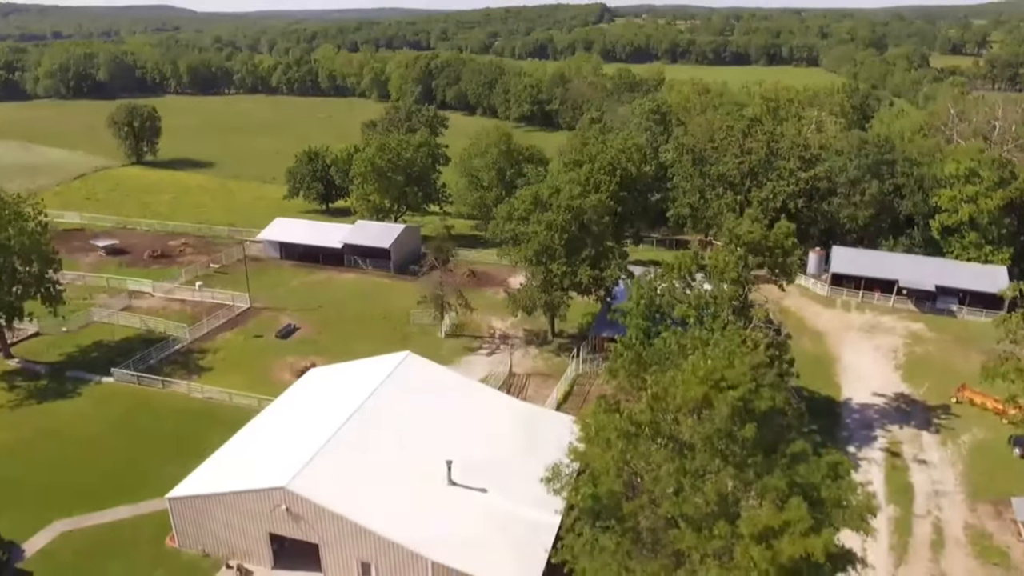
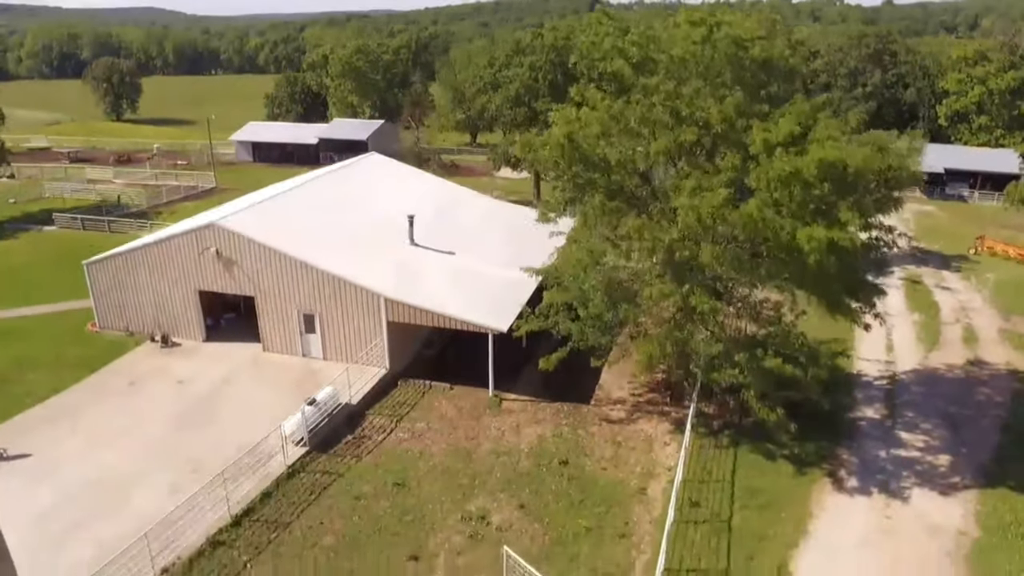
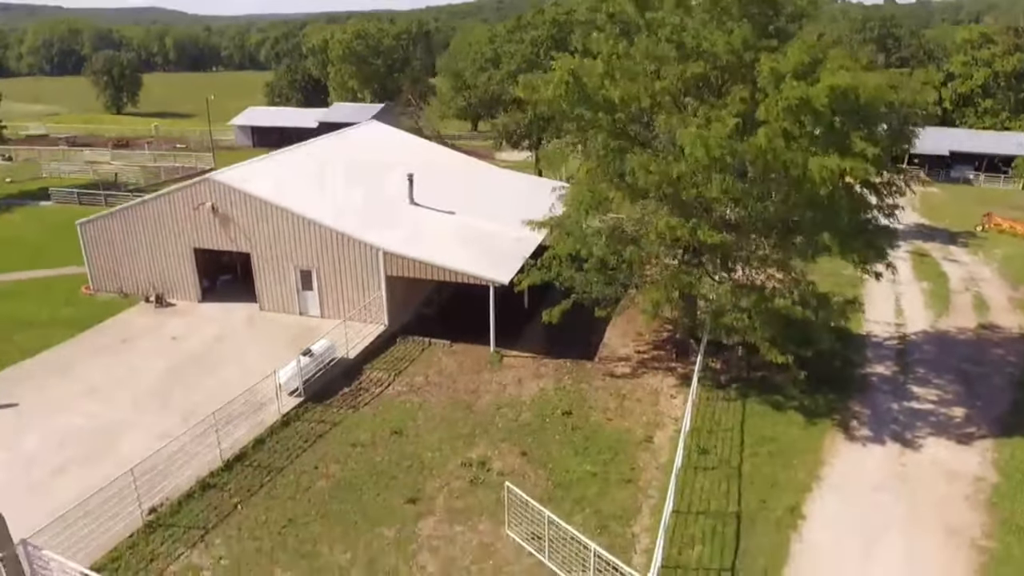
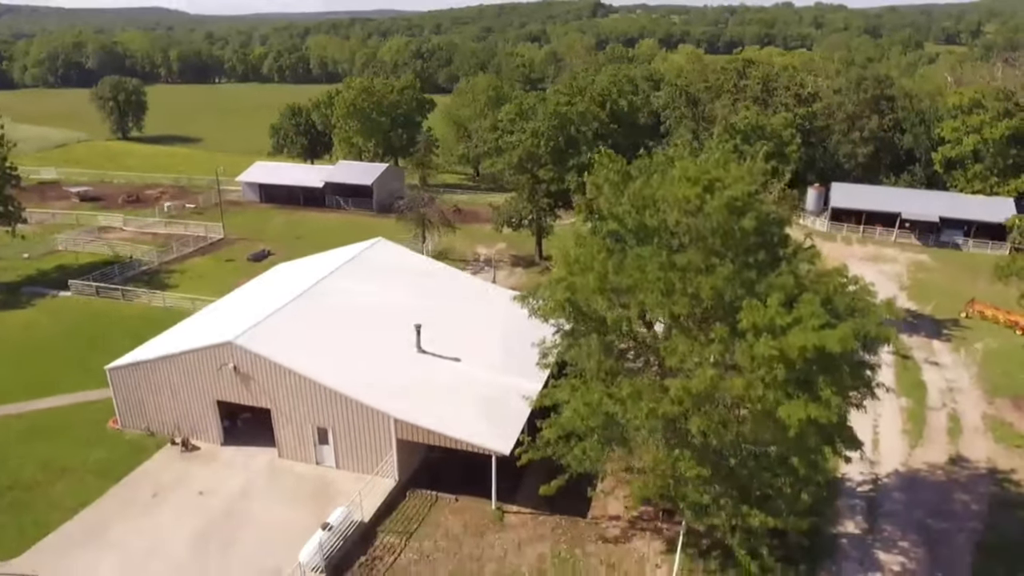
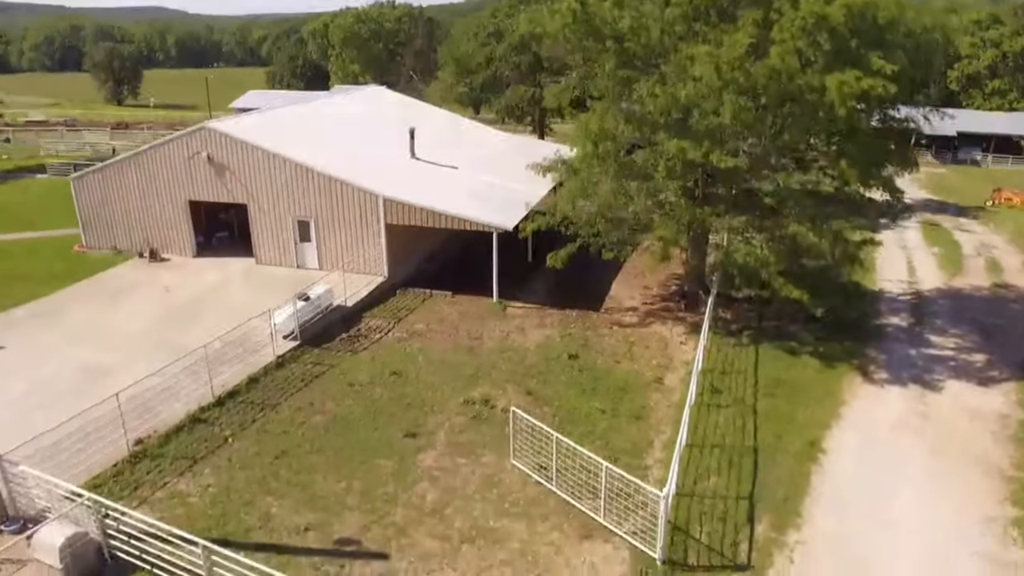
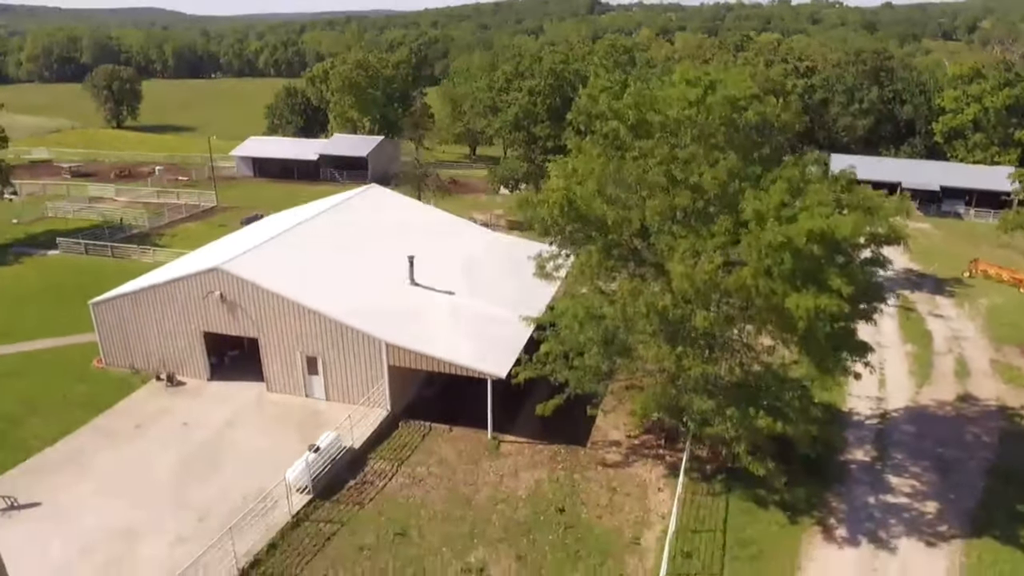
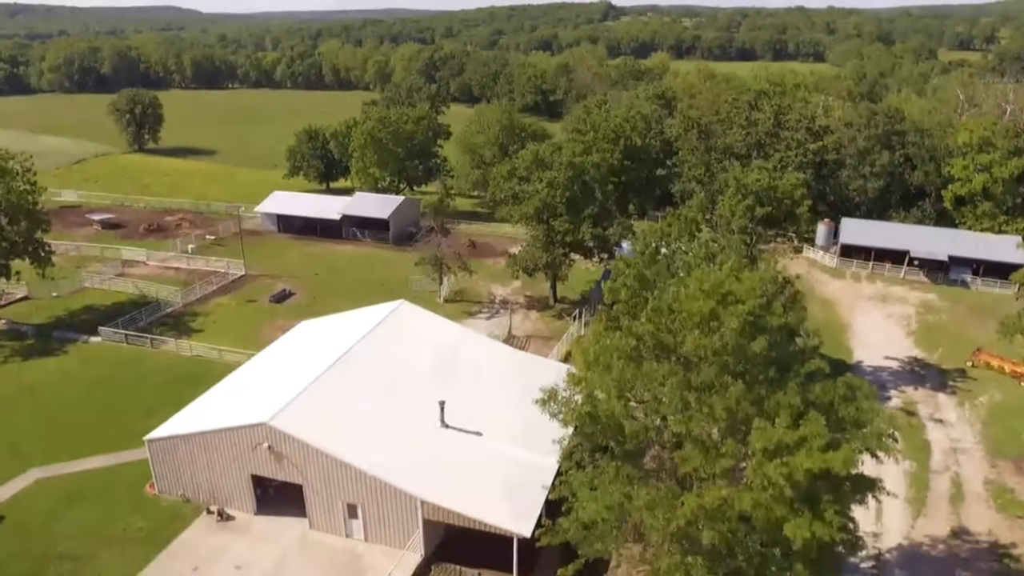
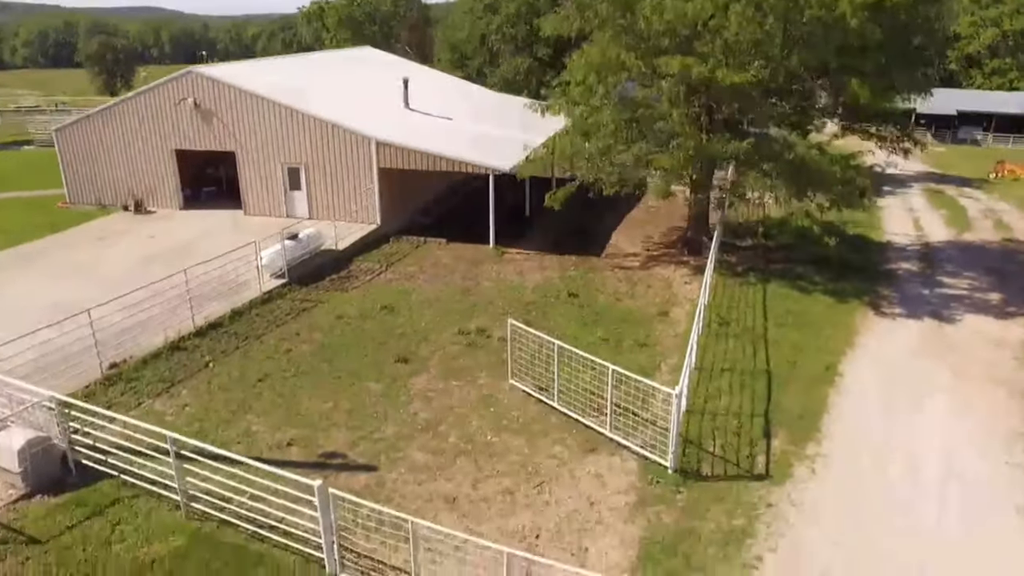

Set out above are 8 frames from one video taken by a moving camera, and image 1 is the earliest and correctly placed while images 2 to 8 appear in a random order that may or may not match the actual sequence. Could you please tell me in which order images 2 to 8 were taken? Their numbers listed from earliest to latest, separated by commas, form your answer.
7, 4, 6, 2, 3, 5, 8
